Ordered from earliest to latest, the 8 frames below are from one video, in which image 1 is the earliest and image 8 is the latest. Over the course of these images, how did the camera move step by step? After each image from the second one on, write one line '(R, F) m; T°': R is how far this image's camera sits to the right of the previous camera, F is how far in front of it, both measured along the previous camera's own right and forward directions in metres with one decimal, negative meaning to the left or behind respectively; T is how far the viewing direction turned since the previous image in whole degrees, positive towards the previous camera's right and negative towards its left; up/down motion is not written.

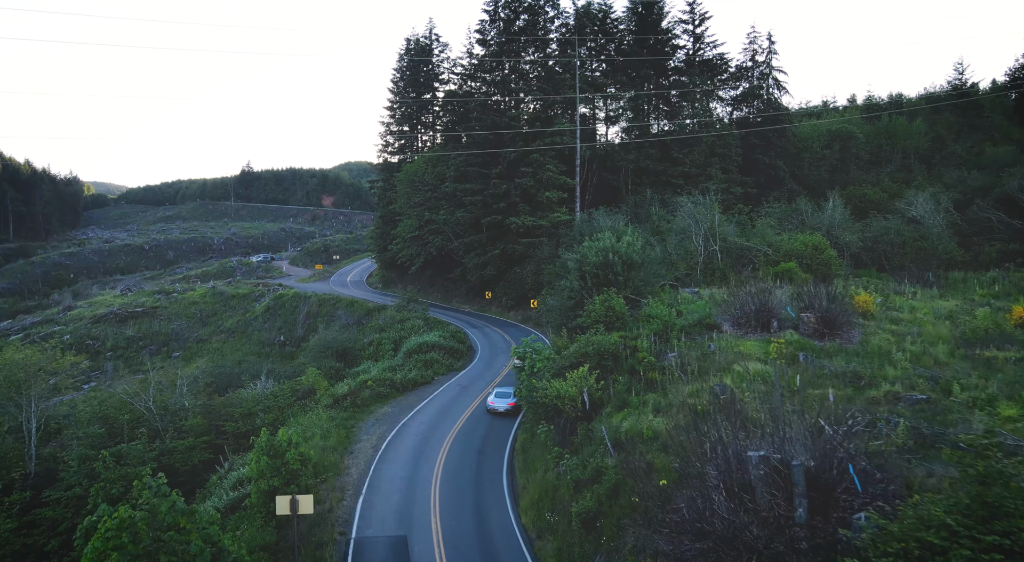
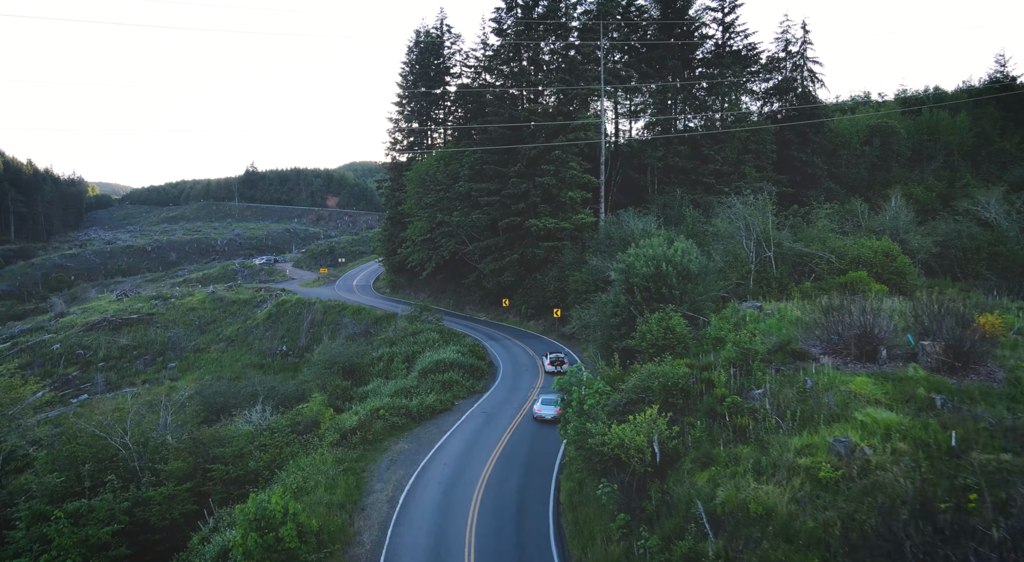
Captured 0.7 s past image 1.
(-1.0, +3.4) m; 0°
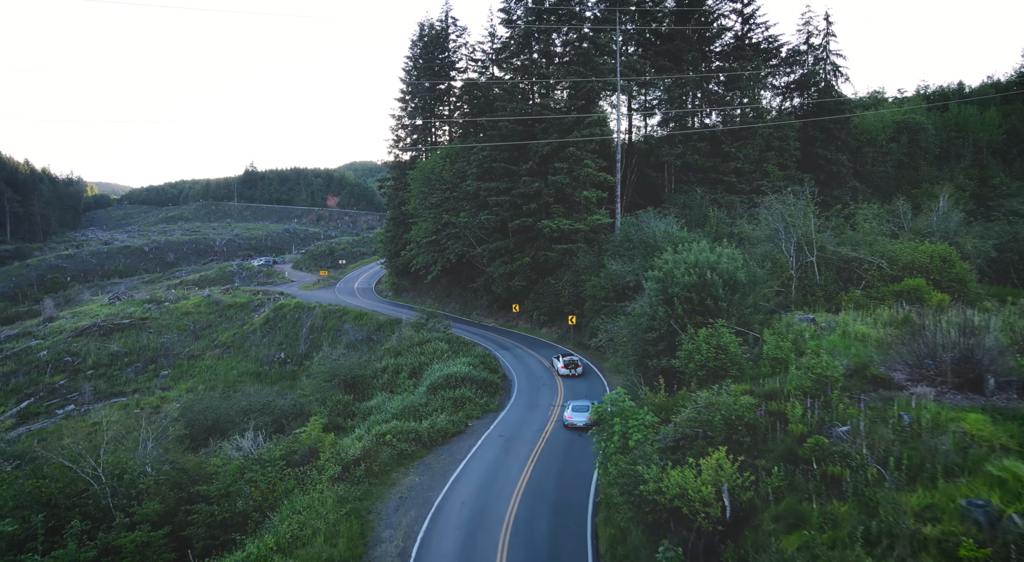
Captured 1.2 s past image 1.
(-0.7, +2.4) m; 0°
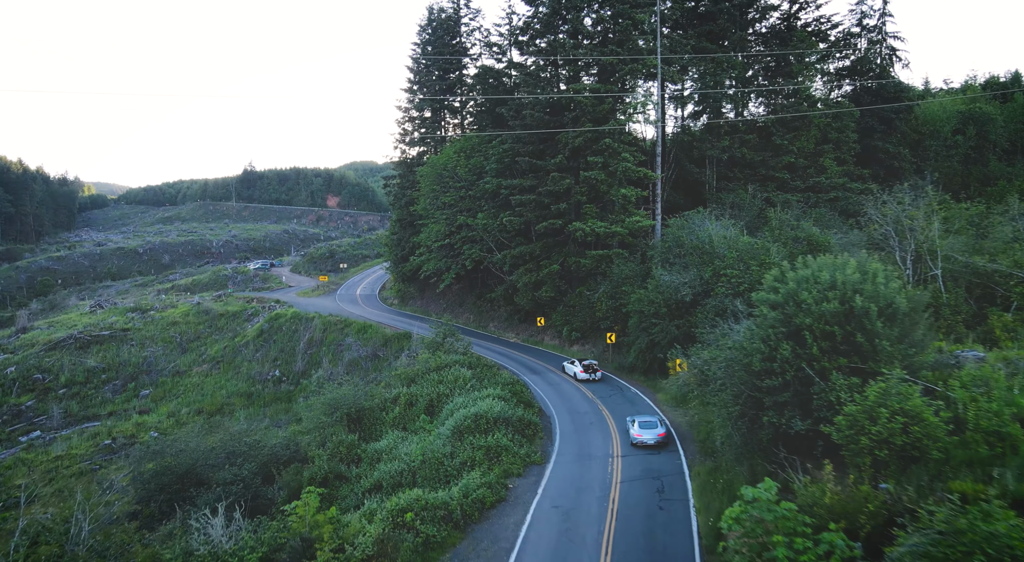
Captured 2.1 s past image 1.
(-1.4, +5.1) m; 0°
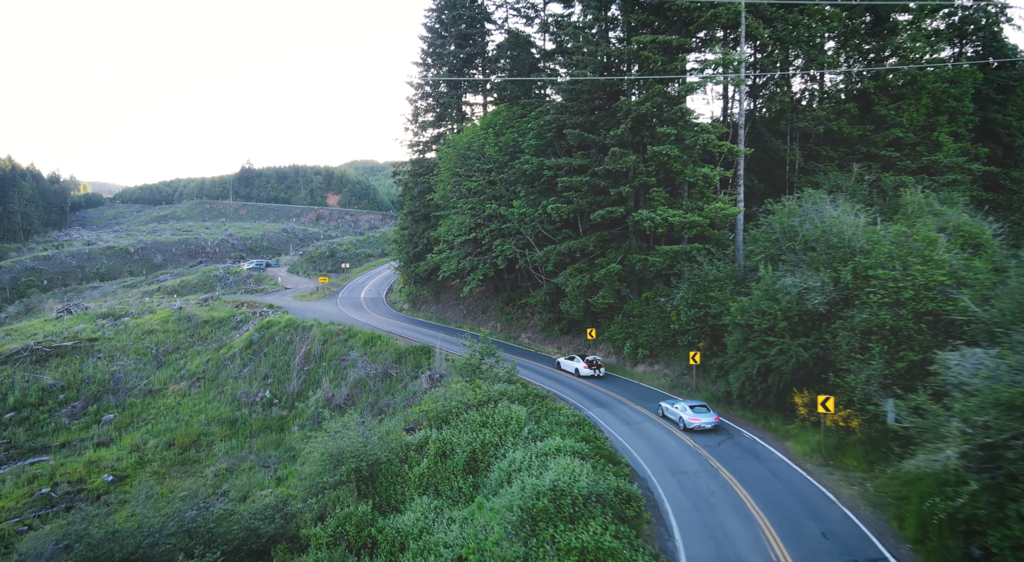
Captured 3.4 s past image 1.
(-2.0, +7.4) m; 0°
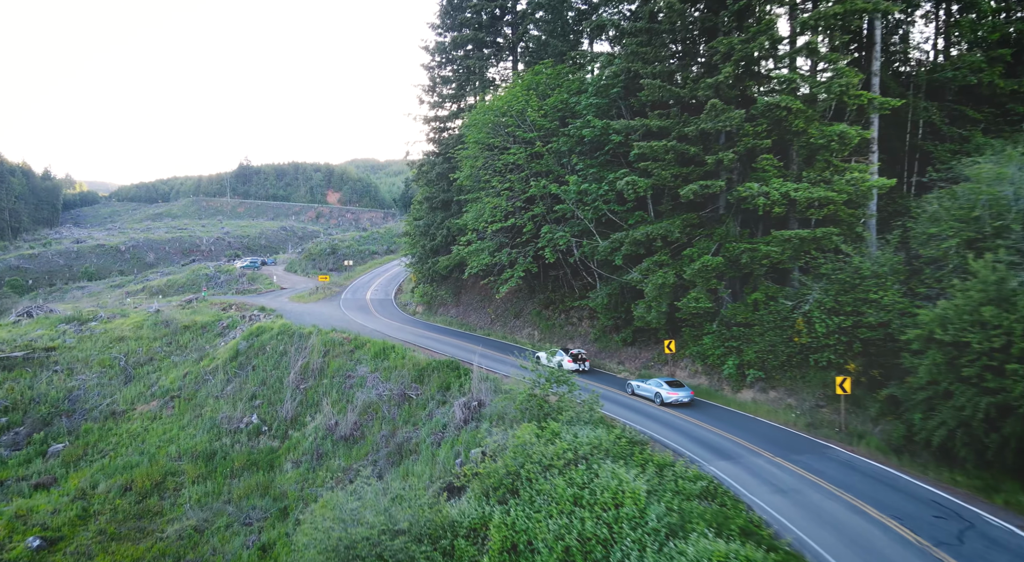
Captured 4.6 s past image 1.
(-2.0, +7.2) m; 0°
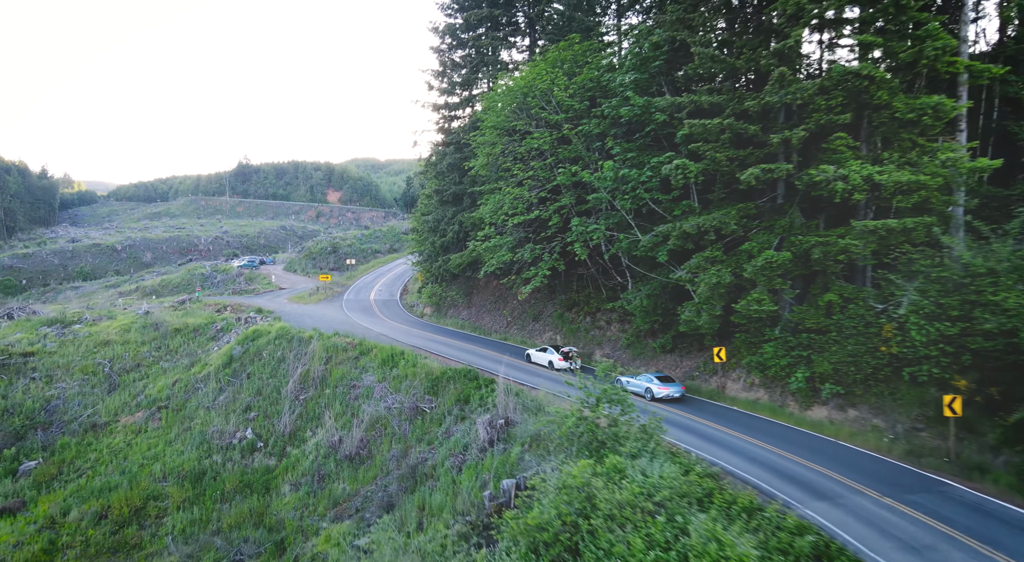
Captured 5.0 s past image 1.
(-0.9, +3.0) m; 0°
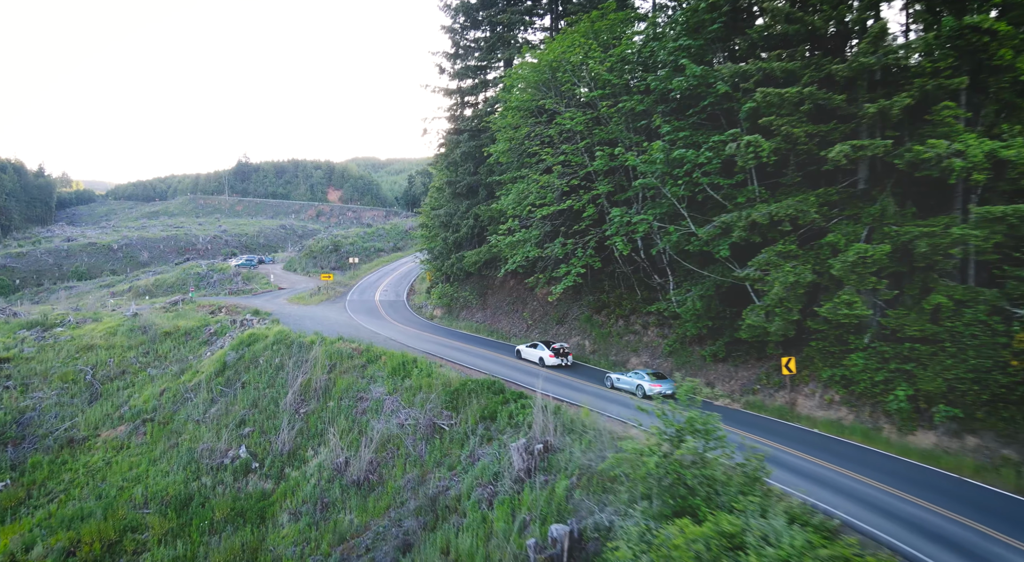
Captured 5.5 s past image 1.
(-1.0, +3.1) m; 0°
